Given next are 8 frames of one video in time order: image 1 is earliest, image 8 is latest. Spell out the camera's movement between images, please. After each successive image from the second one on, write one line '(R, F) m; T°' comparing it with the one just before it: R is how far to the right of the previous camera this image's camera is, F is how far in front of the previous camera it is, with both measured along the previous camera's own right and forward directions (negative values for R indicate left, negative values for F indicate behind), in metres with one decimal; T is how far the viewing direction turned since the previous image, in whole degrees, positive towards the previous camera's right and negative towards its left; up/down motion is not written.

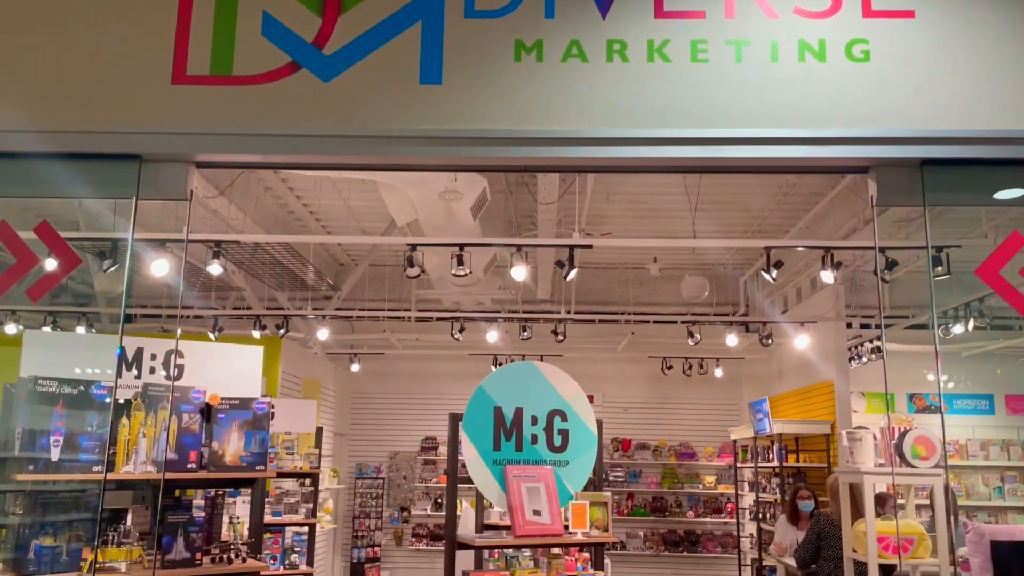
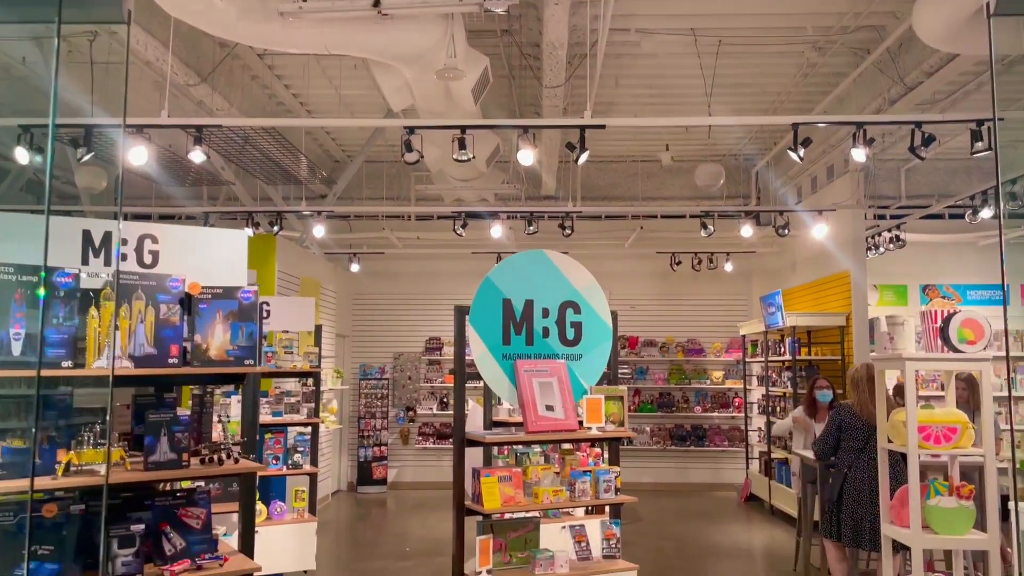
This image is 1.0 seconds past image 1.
(0.0, +0.4) m; 0°
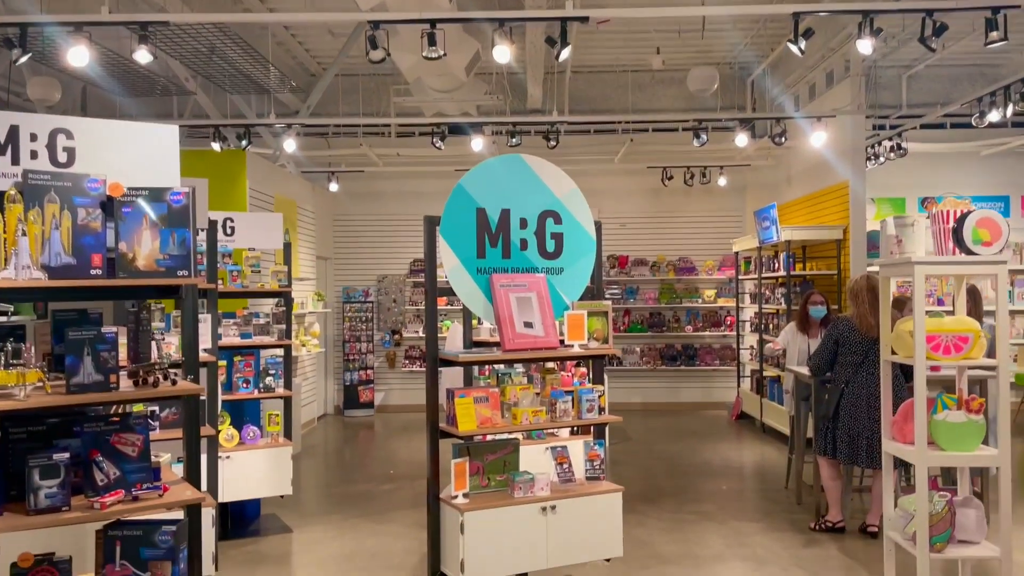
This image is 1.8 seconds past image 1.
(+0.1, +0.3) m; 0°
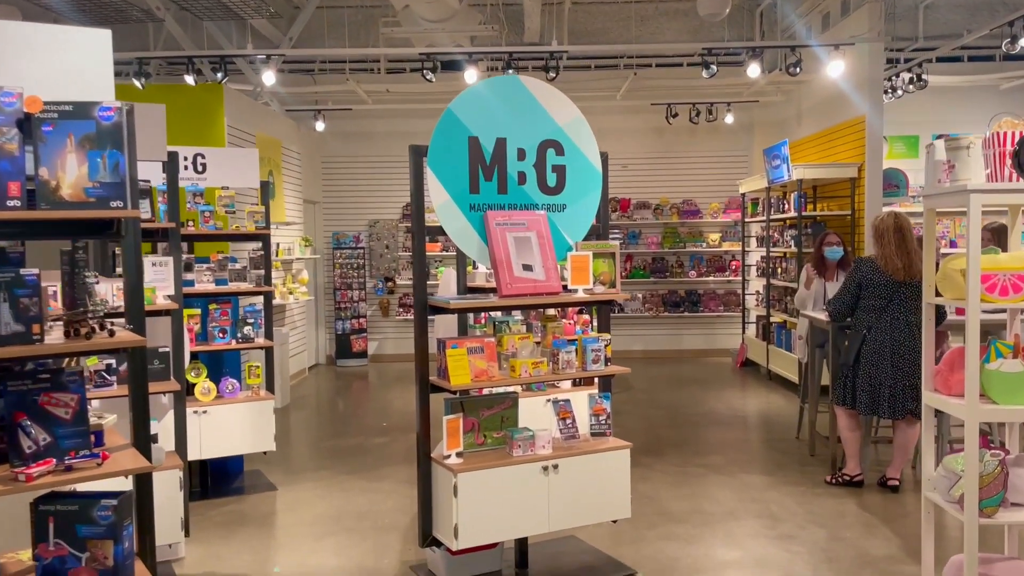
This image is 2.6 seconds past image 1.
(0.0, +0.4) m; 0°
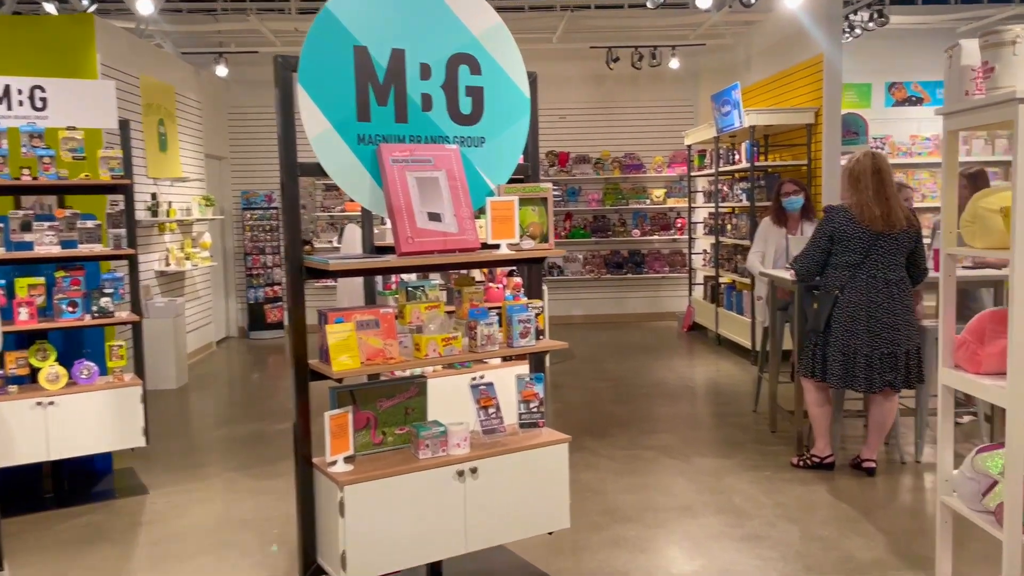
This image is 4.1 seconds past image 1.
(+0.1, +0.8) m; +4°
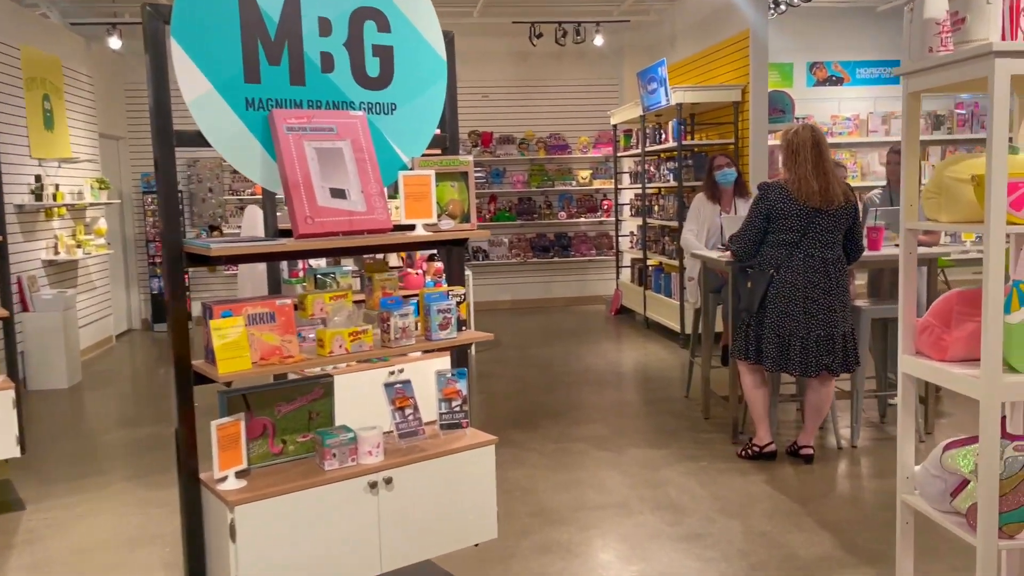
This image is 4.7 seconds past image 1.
(0.0, +0.3) m; +5°
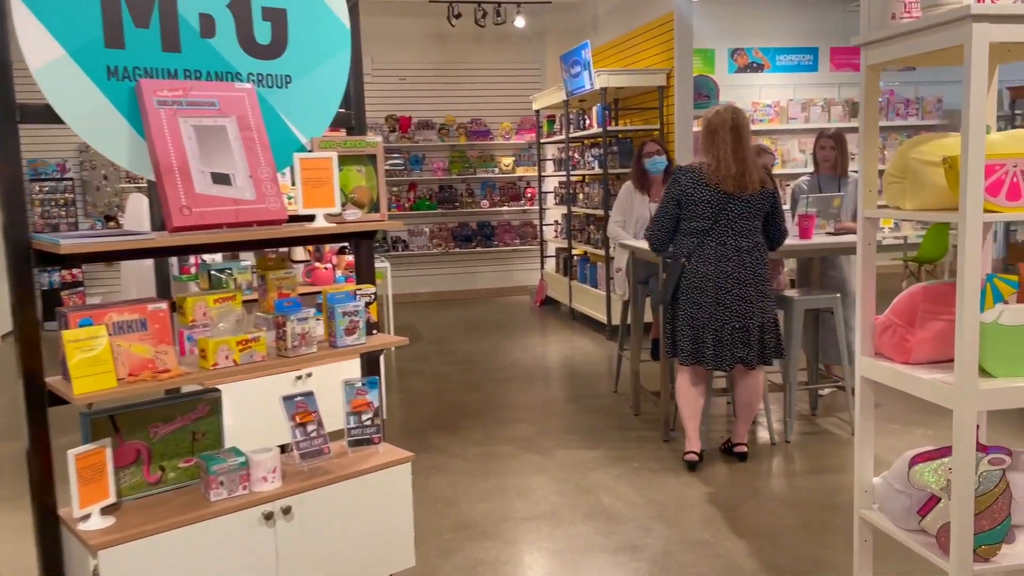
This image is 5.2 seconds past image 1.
(0.0, +0.3) m; +5°
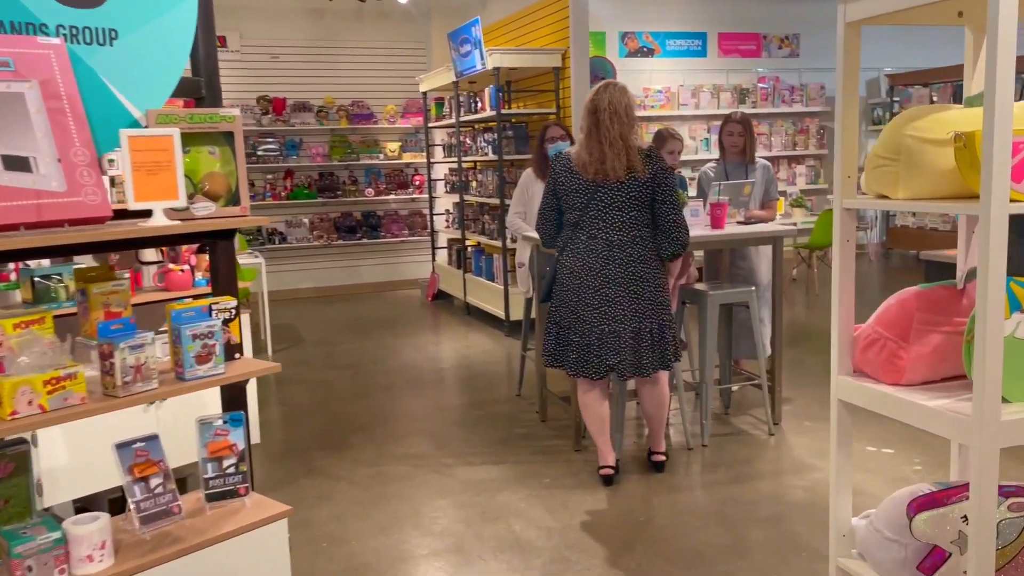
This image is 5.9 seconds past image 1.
(0.0, +0.5) m; +8°
